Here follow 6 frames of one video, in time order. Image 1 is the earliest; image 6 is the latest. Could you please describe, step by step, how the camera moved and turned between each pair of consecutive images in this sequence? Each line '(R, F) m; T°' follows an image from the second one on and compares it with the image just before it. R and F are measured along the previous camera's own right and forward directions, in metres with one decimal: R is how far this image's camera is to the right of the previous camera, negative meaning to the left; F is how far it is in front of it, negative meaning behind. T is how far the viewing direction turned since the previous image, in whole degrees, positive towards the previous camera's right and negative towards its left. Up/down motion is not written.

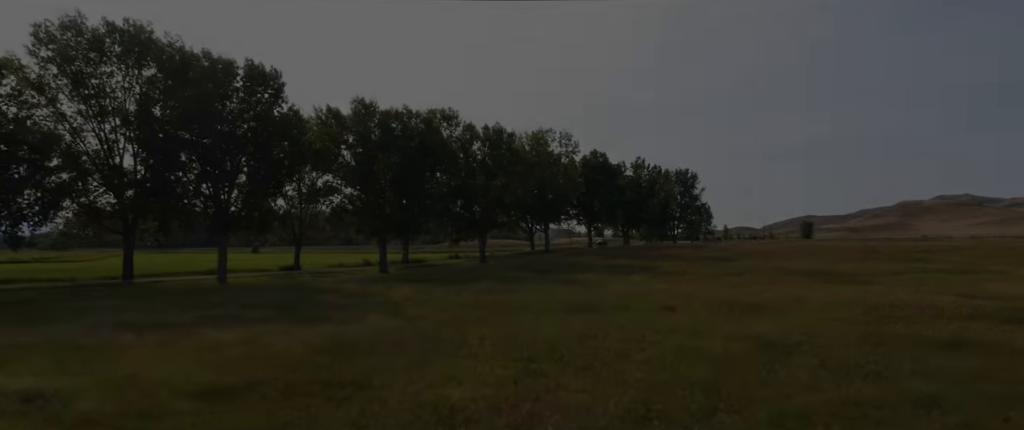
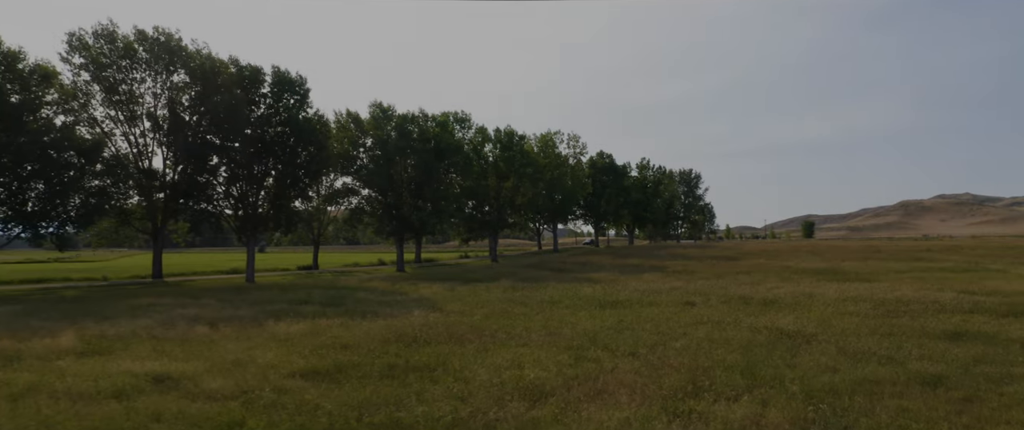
(-1.1, -1.5) m; 0°
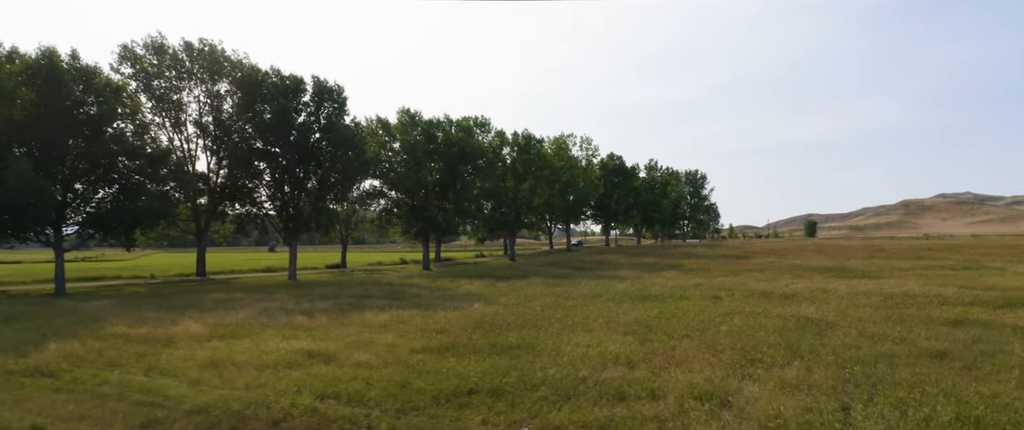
(-1.9, -2.5) m; 0°
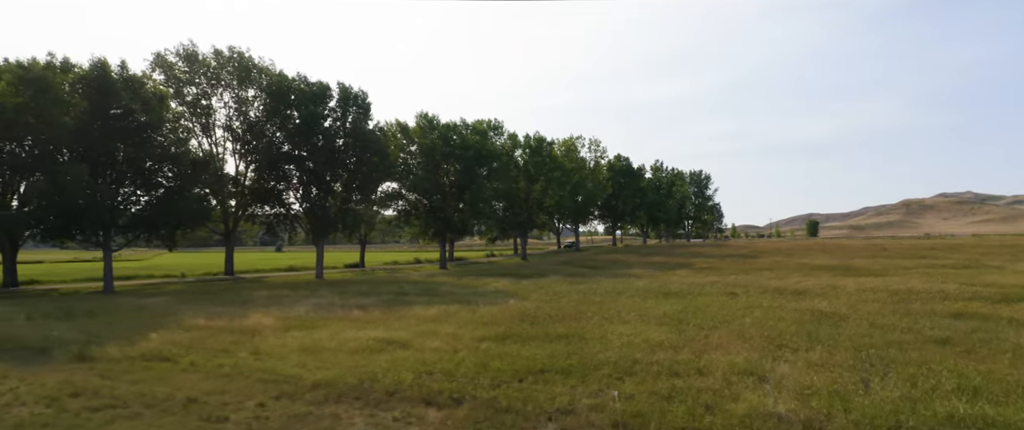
(-1.3, -1.8) m; 0°
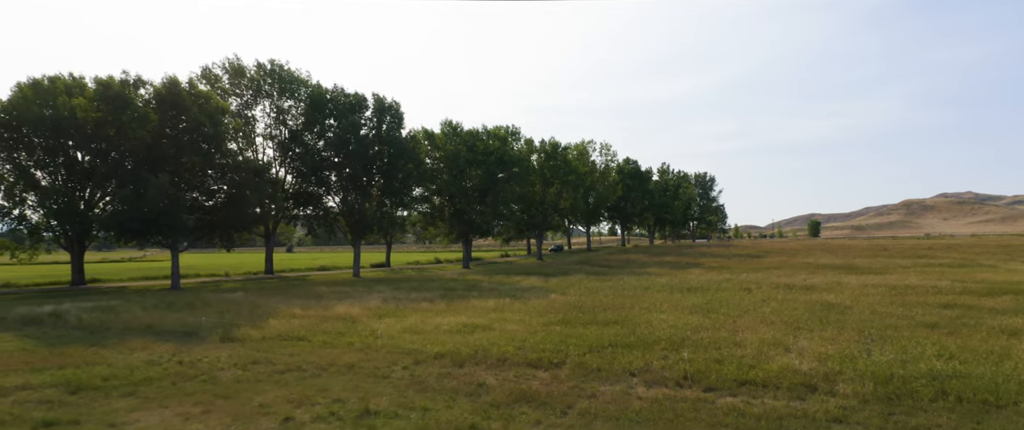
(-1.9, -3.2) m; 0°
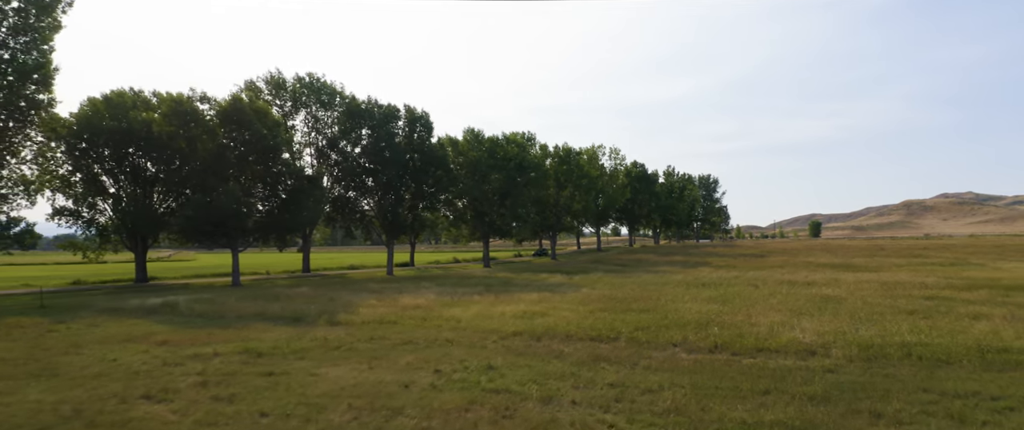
(-1.8, -3.8) m; 0°
